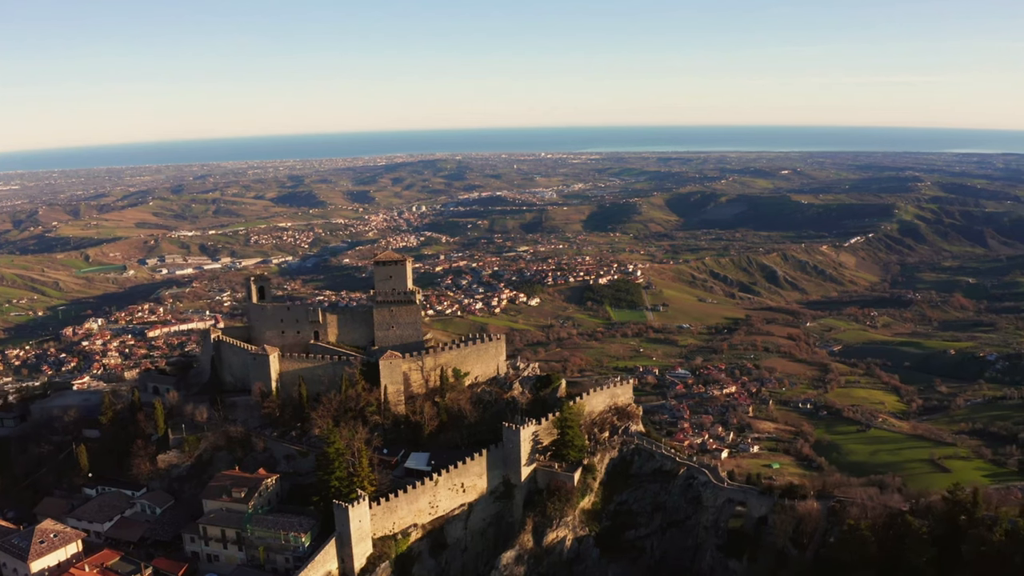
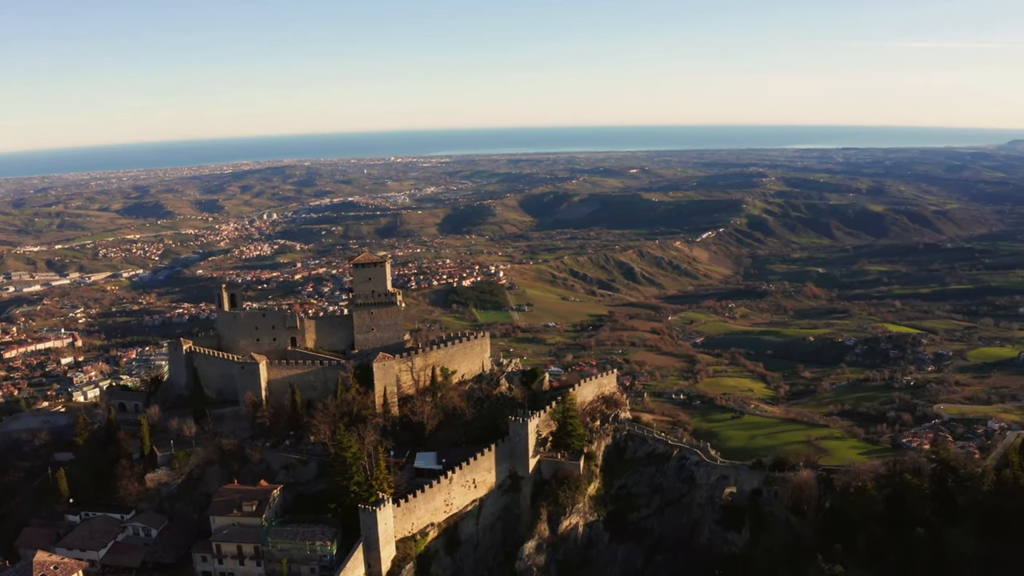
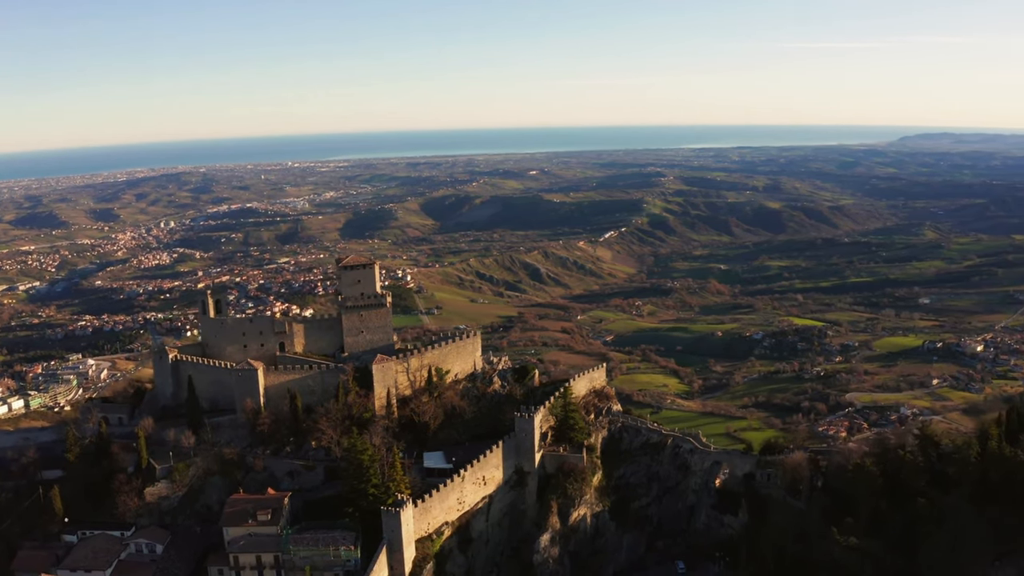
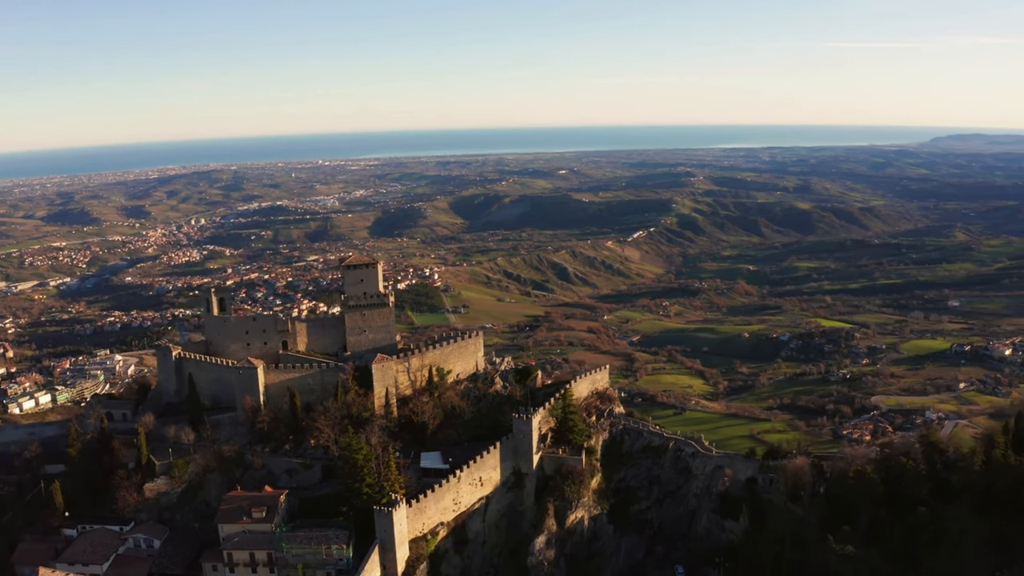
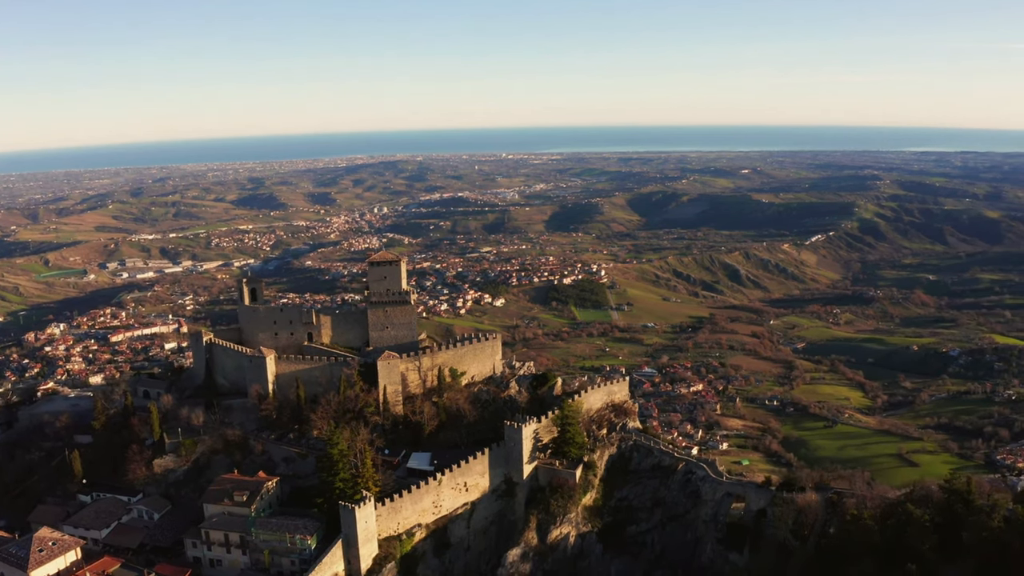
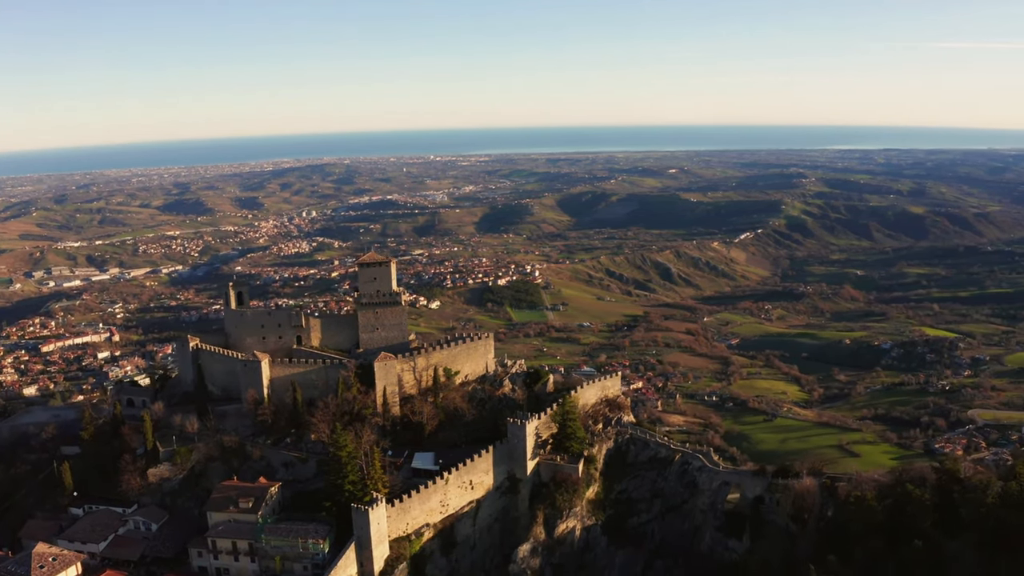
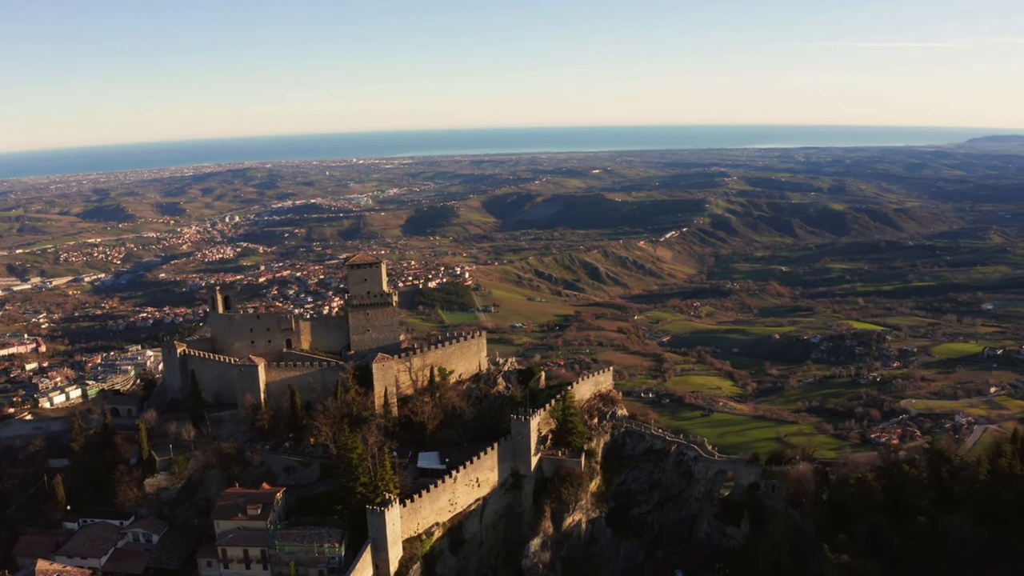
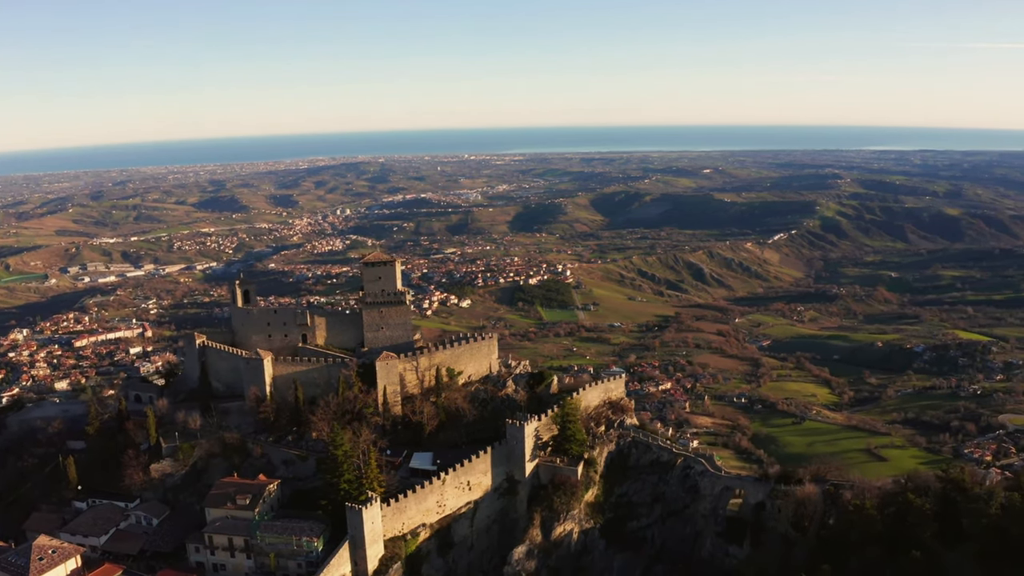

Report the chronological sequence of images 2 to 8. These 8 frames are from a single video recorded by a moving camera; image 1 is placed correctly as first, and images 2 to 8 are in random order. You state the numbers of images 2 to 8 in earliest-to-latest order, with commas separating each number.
5, 8, 6, 2, 7, 4, 3
